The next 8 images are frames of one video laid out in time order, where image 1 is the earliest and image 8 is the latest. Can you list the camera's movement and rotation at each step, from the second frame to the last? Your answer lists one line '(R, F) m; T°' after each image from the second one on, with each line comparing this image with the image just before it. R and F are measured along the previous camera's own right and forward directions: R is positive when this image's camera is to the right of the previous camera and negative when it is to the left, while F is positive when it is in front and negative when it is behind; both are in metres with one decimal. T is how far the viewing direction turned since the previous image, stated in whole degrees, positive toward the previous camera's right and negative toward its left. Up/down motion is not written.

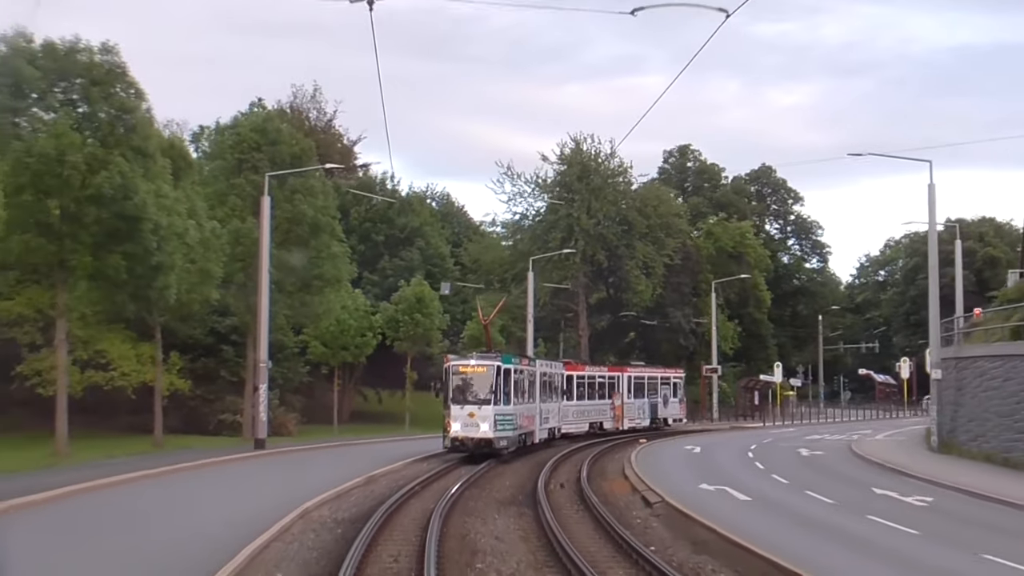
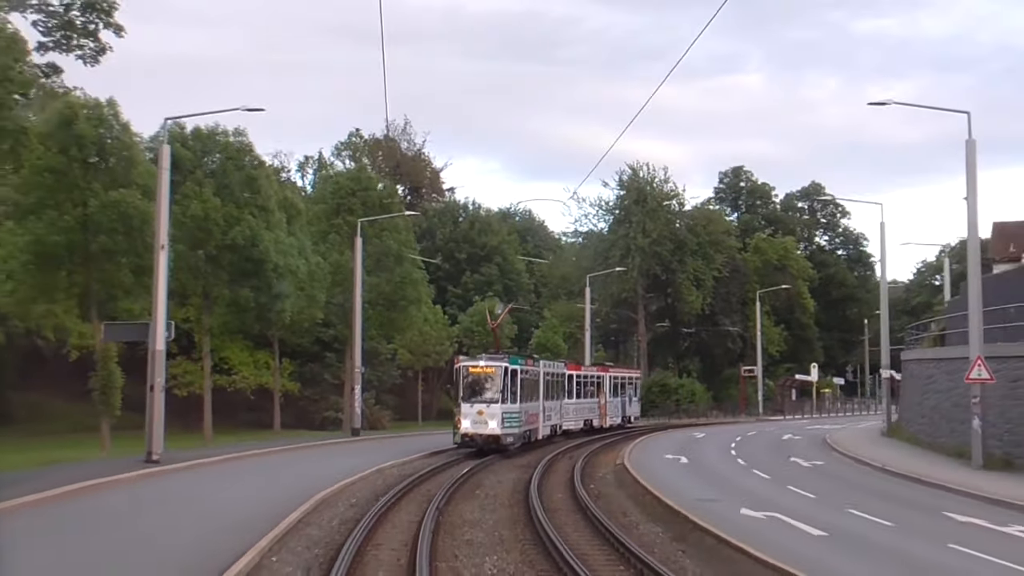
(+1.6, -9.5) m; -3°
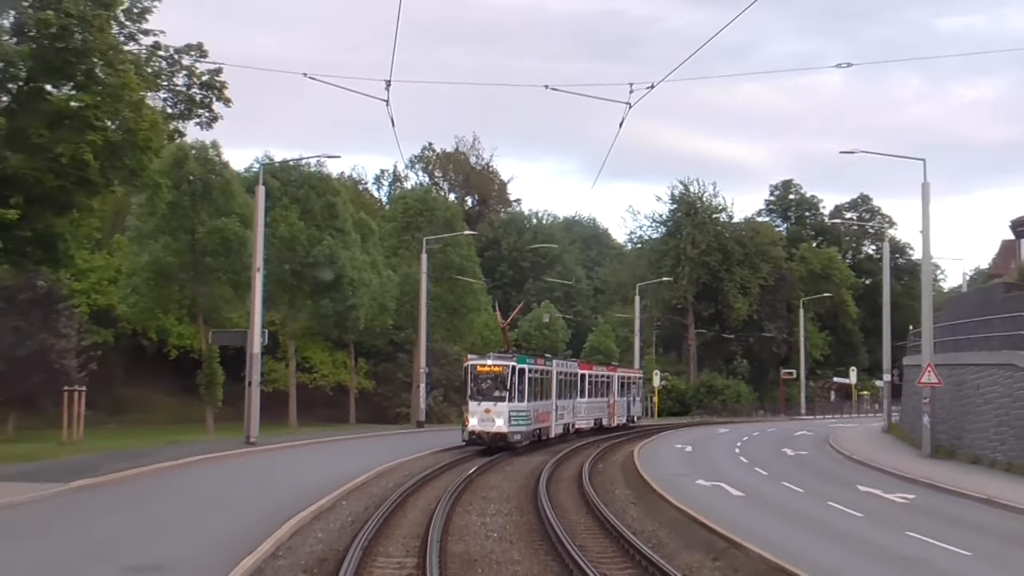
(+1.0, -6.2) m; -3°
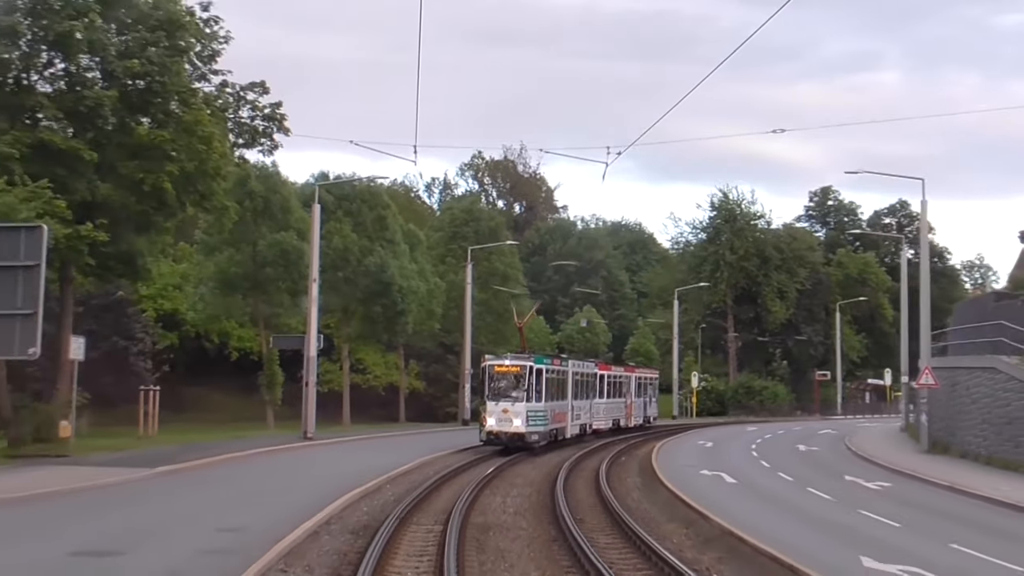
(+0.5, -3.4) m; -2°
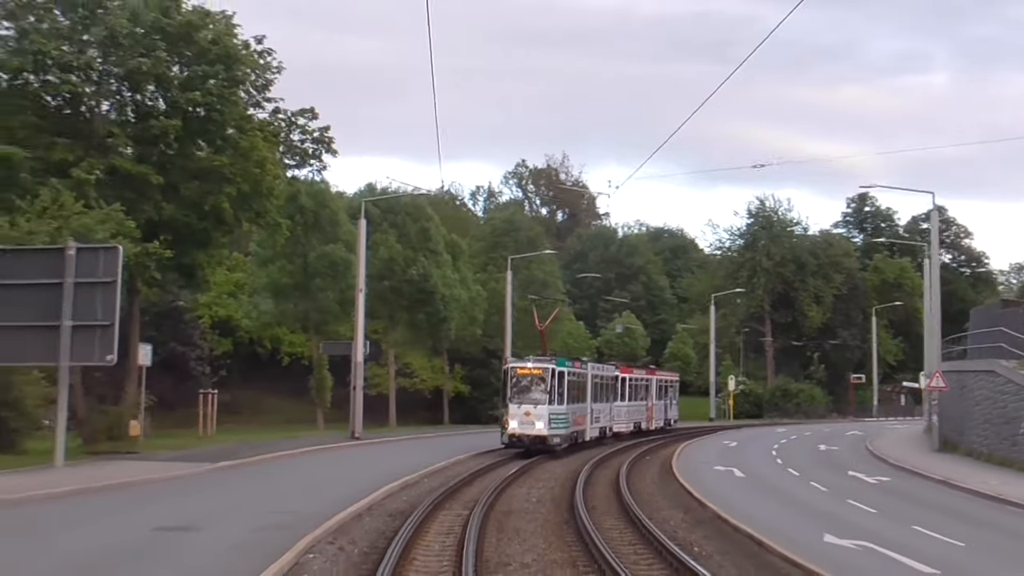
(+0.4, -2.5) m; -2°
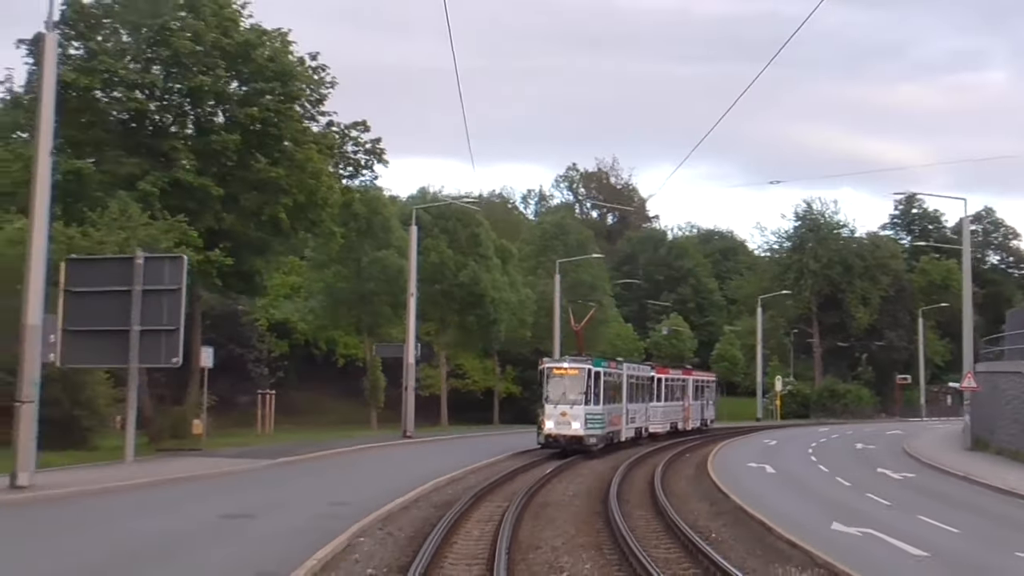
(+0.2, -1.5) m; -2°
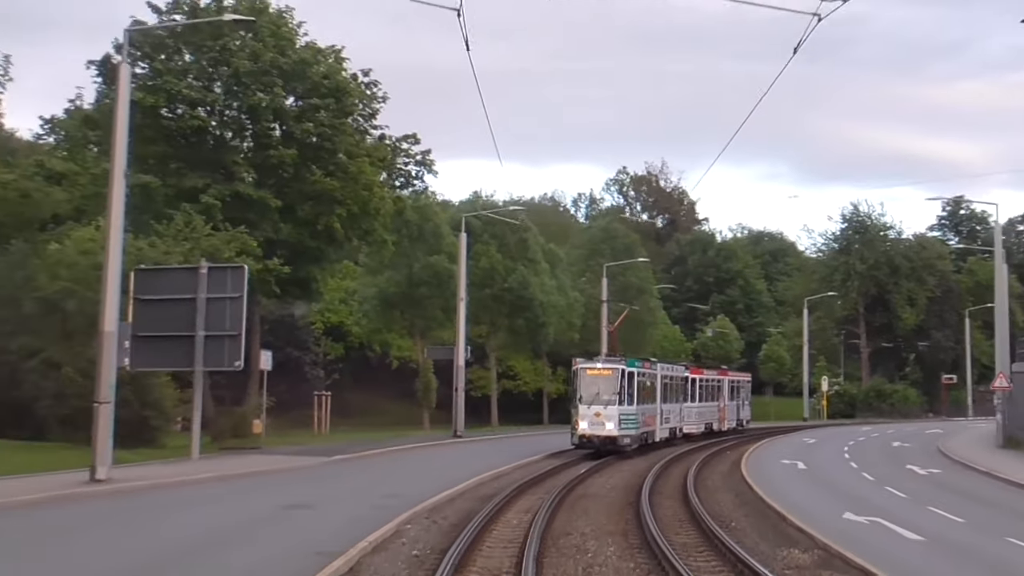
(+0.2, -1.6) m; -2°
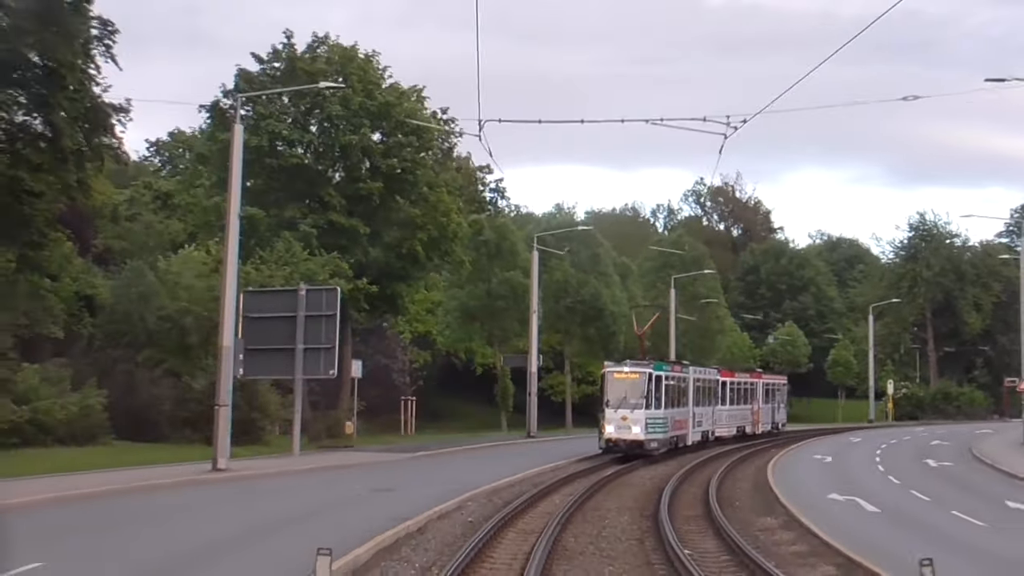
(+0.7, -4.4) m; -3°
